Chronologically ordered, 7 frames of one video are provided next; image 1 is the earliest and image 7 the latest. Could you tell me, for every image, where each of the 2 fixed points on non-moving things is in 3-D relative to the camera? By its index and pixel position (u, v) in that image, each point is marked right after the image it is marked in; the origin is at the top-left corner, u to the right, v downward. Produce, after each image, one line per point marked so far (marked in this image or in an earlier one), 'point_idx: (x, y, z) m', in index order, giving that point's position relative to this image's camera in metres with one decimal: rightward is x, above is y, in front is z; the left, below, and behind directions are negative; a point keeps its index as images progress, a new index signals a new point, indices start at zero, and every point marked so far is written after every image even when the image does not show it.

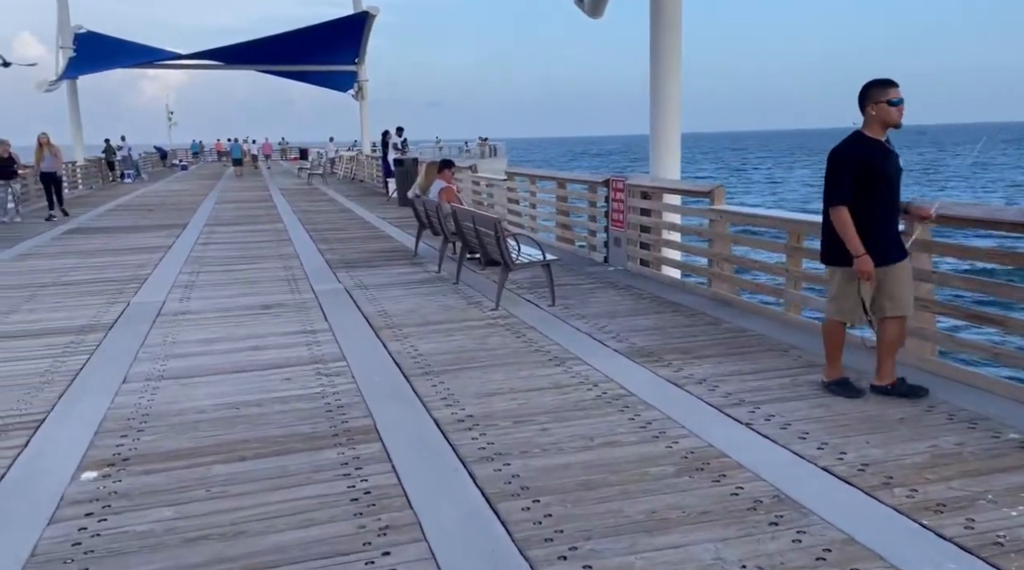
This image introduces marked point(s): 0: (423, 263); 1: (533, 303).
0: (-1.0, +0.2, +10.7) m
1: (+0.2, -0.2, +7.9) m
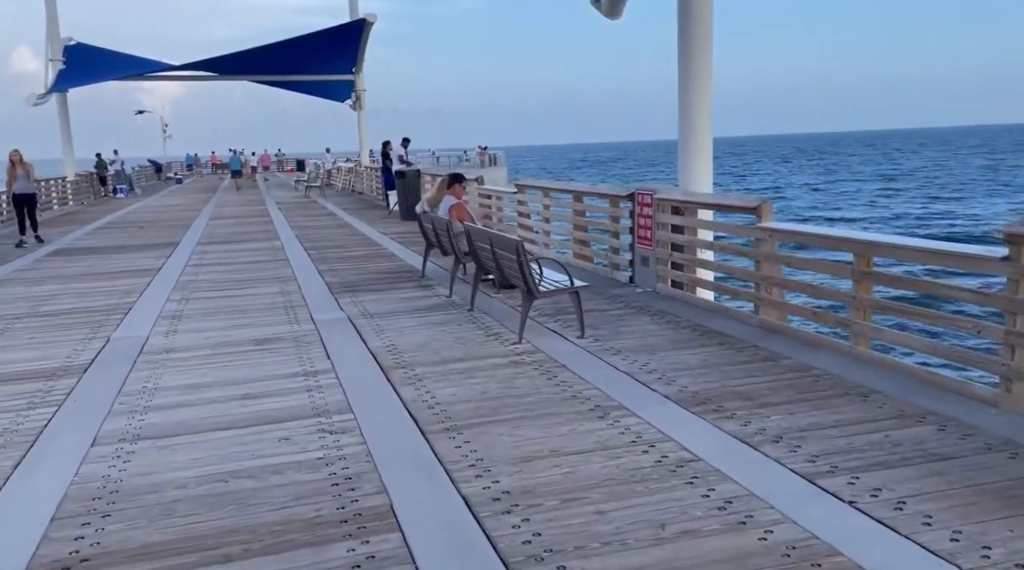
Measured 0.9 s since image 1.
0: (-0.9, 0.0, +9.8) m
1: (+0.4, -0.4, +7.1) m
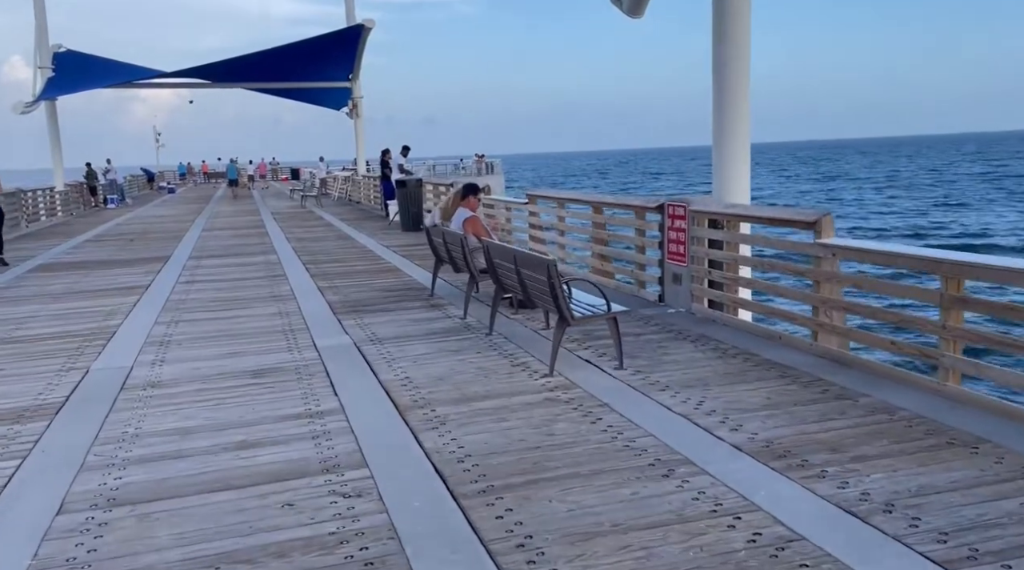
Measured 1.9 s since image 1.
0: (-0.7, -0.2, +9.1) m
1: (+0.6, -0.6, +6.3) m
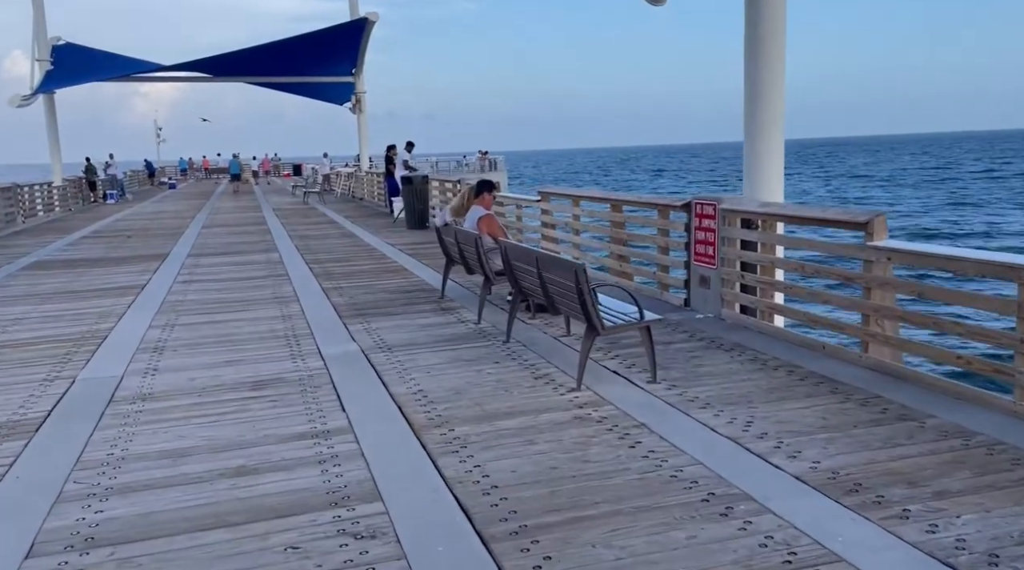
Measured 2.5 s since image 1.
0: (-0.5, -0.2, +8.5) m
1: (+0.7, -0.6, +5.8) m
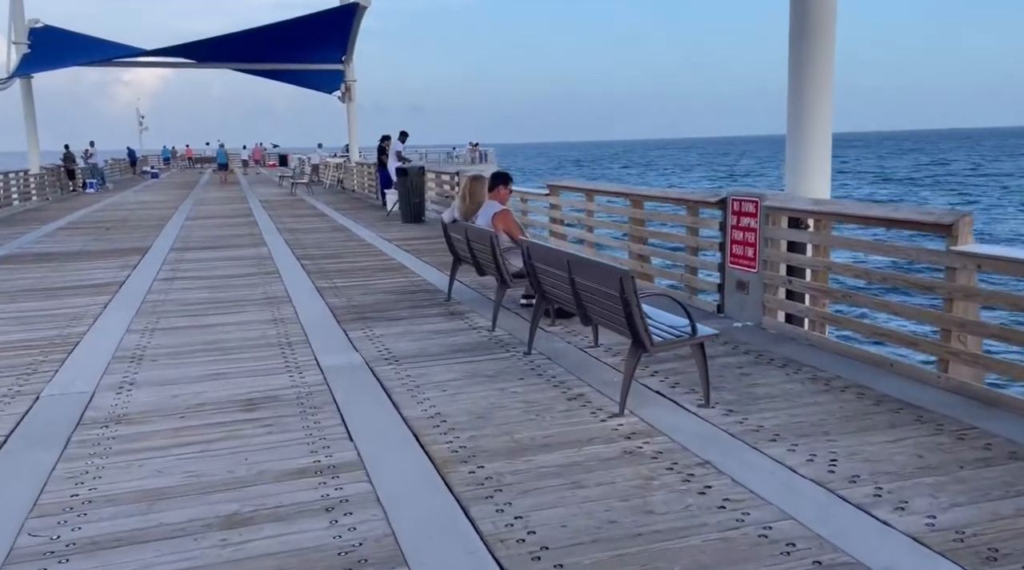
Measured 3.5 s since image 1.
0: (-0.4, -0.3, +7.8) m
1: (+0.9, -0.6, +5.0) m
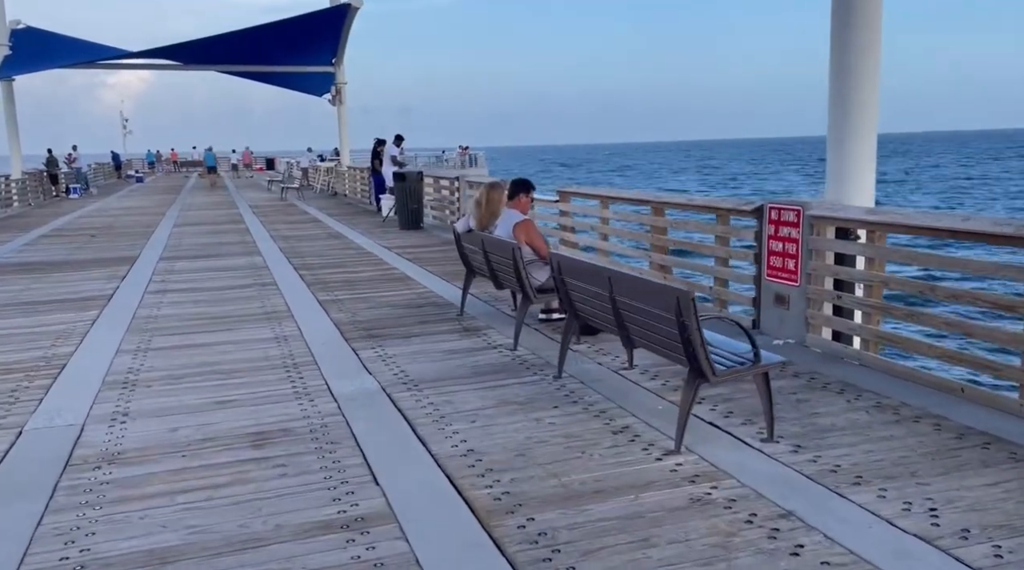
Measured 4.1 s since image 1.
0: (-0.2, -0.4, +7.2) m
1: (+1.1, -0.7, +4.5) m
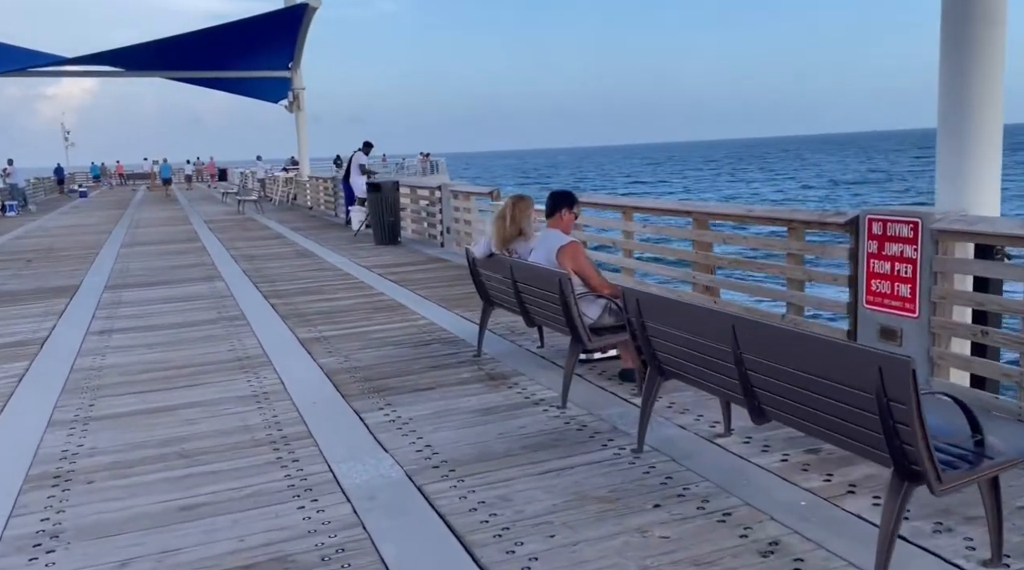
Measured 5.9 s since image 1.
0: (0.0, -0.6, +5.8) m
1: (+1.5, -0.9, +3.2) m
